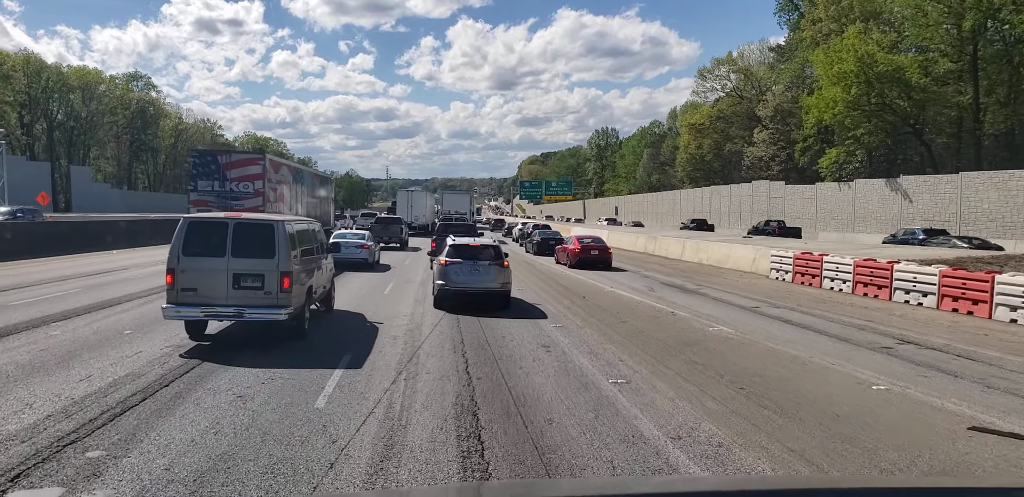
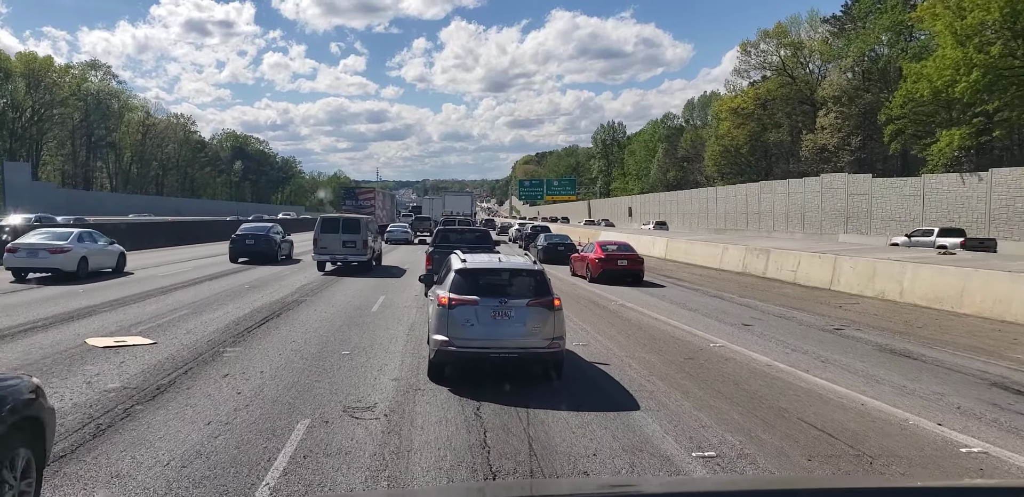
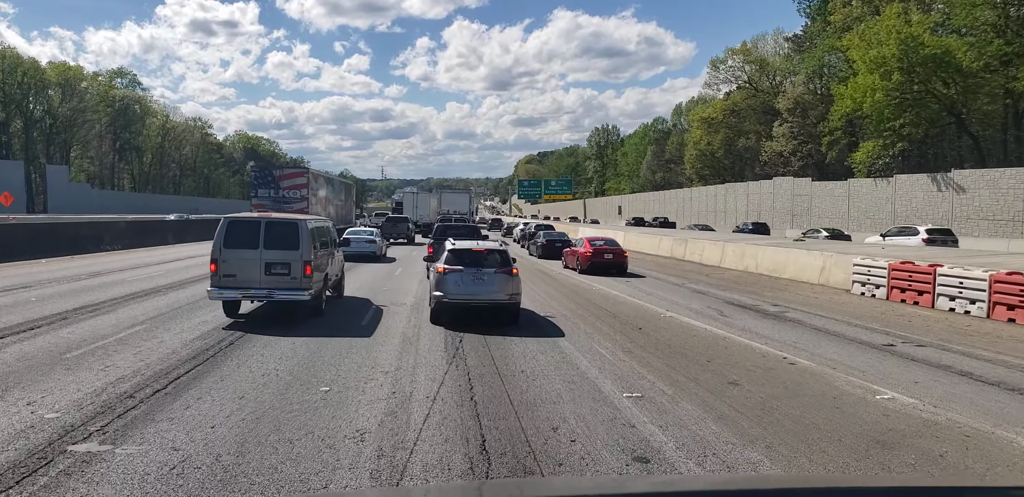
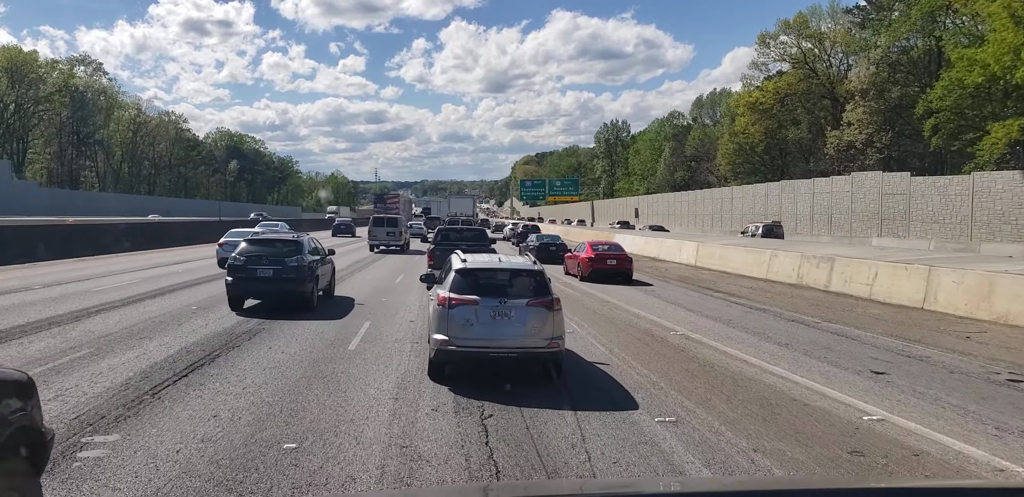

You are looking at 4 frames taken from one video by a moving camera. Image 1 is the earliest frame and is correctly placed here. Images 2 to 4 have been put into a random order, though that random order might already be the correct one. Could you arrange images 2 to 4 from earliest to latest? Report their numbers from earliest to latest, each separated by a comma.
3, 2, 4
